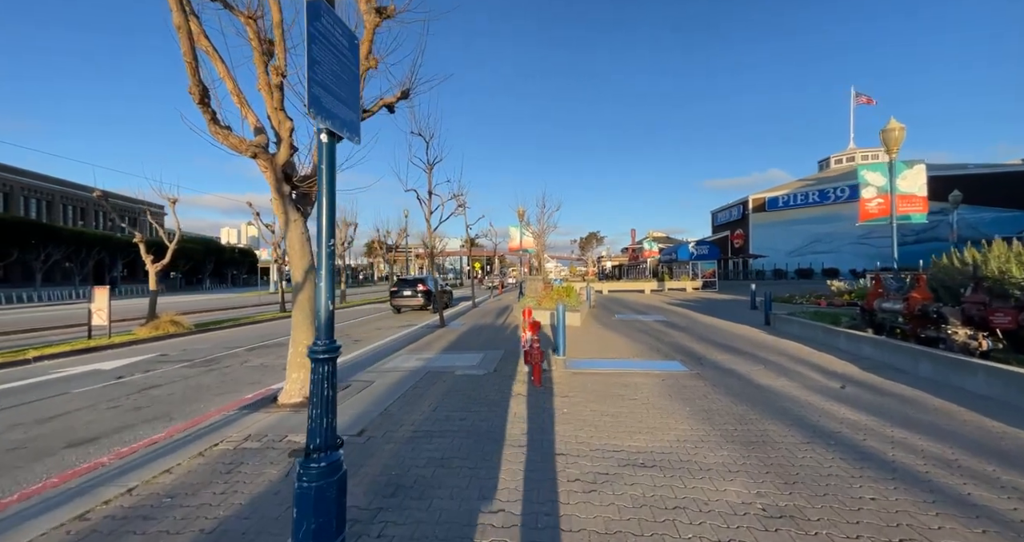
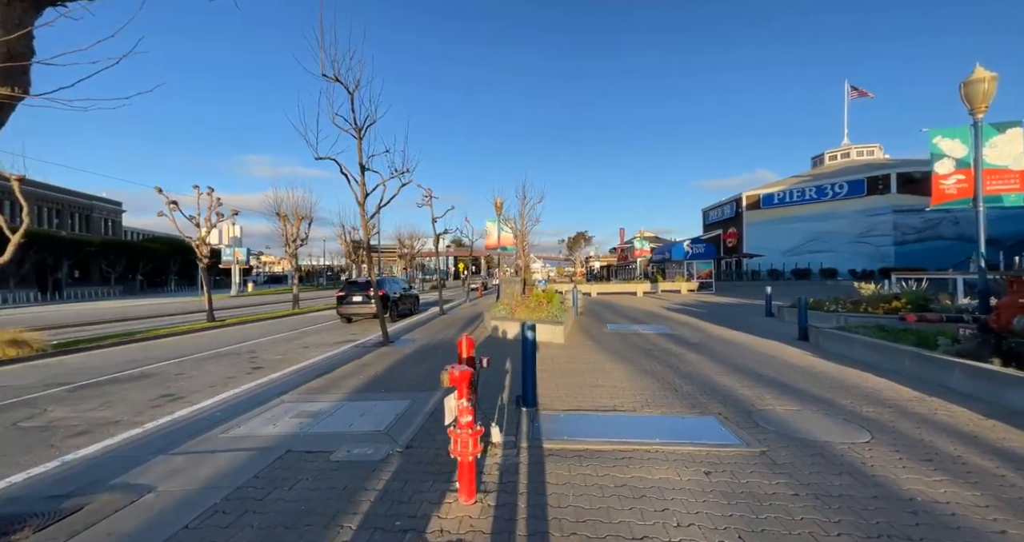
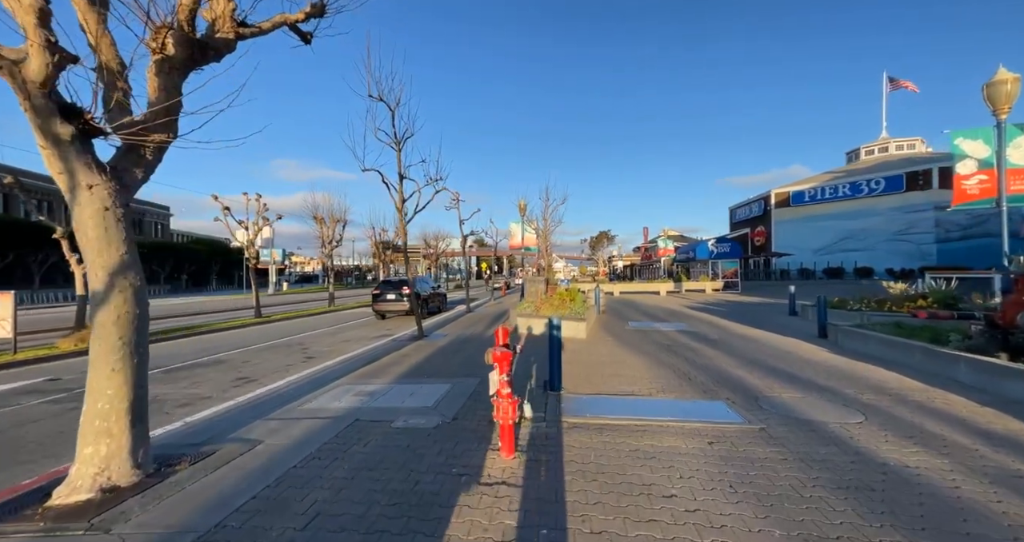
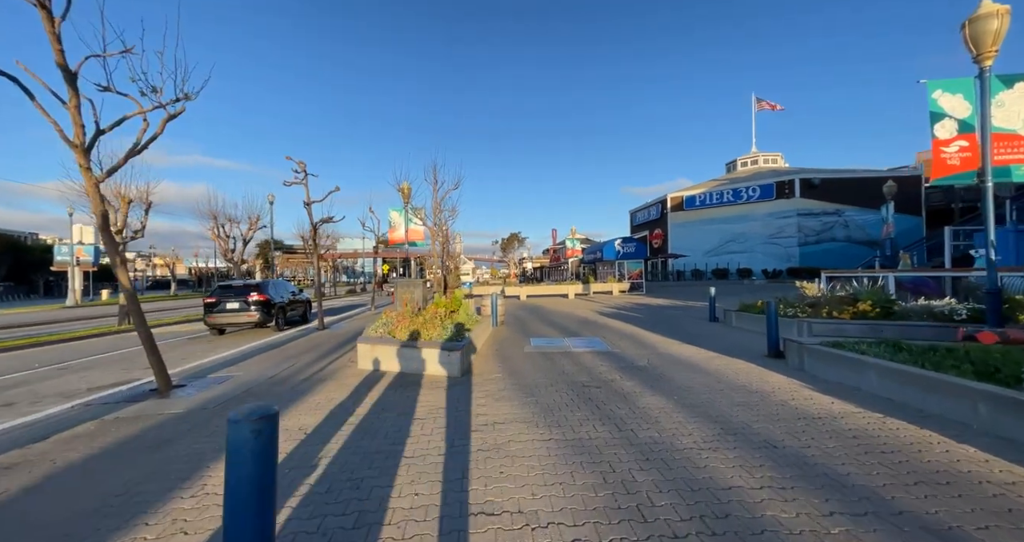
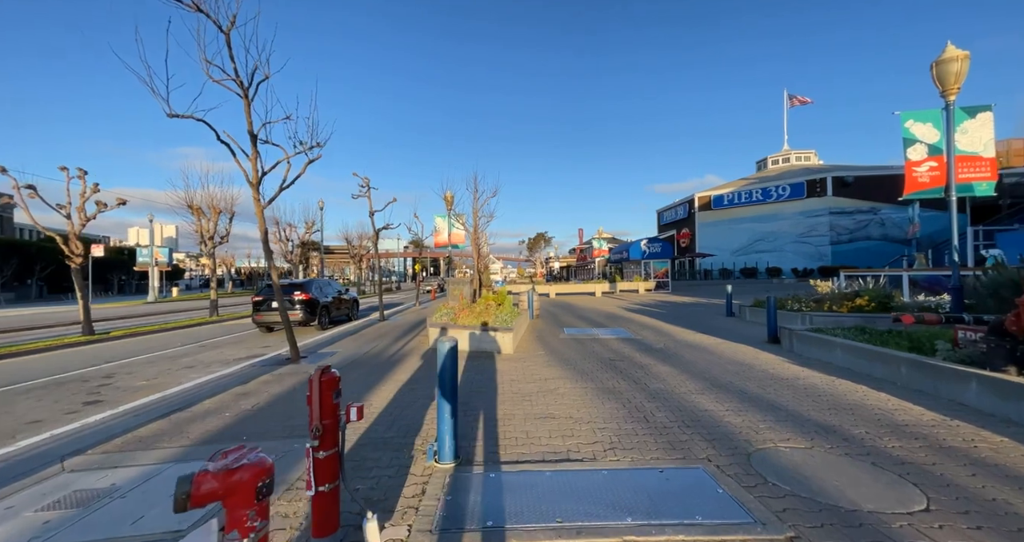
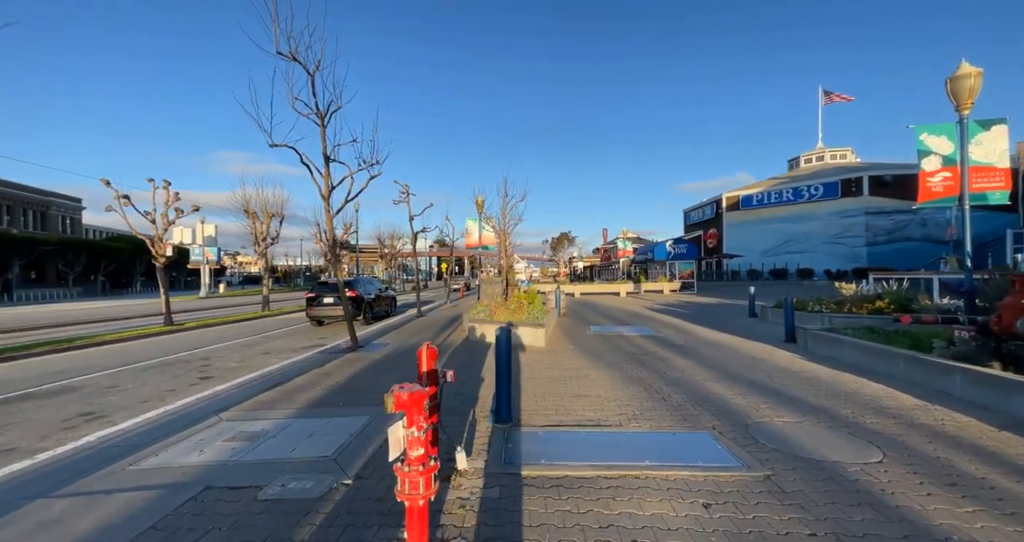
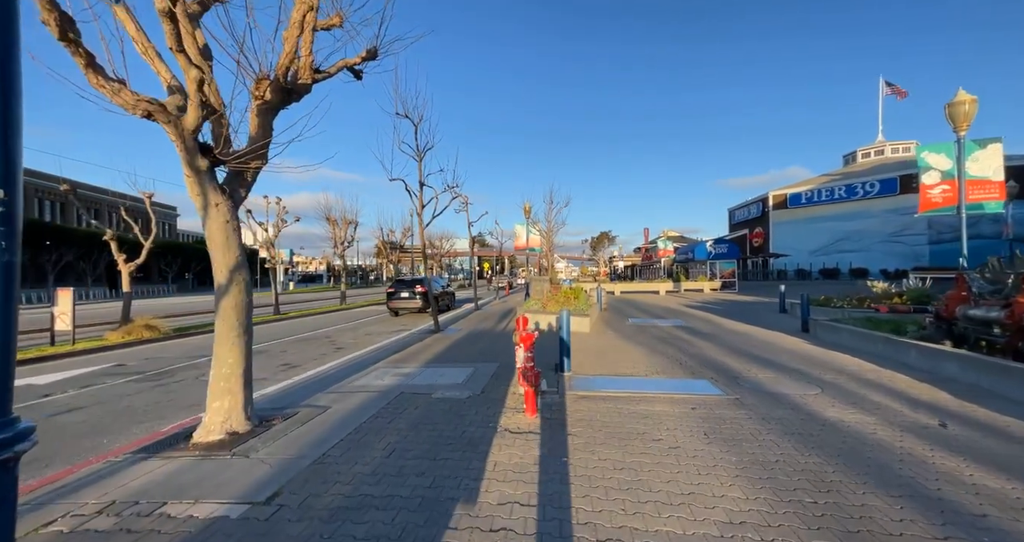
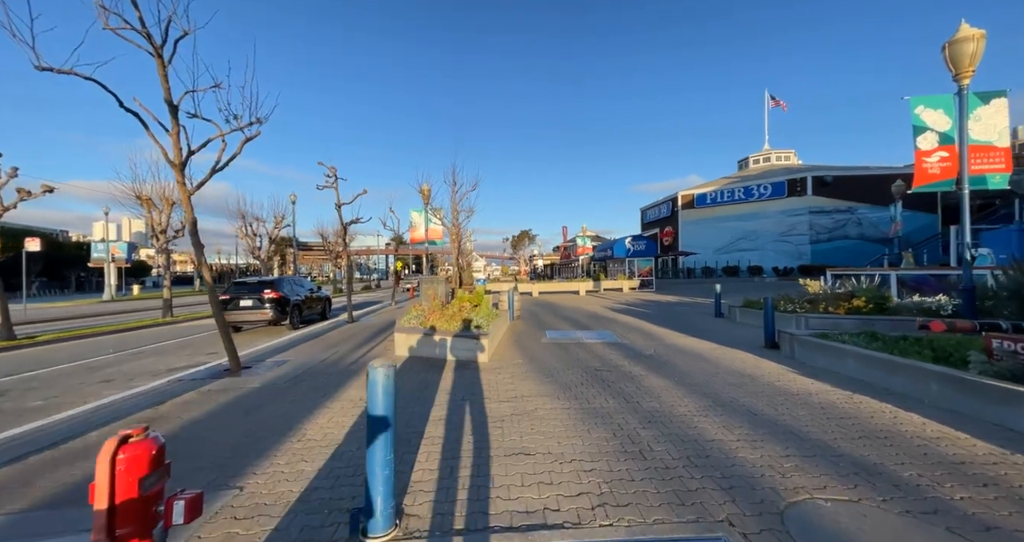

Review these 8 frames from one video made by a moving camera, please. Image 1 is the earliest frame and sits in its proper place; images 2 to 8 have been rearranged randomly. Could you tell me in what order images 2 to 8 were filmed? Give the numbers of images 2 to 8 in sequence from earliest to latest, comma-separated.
7, 3, 2, 6, 5, 8, 4
